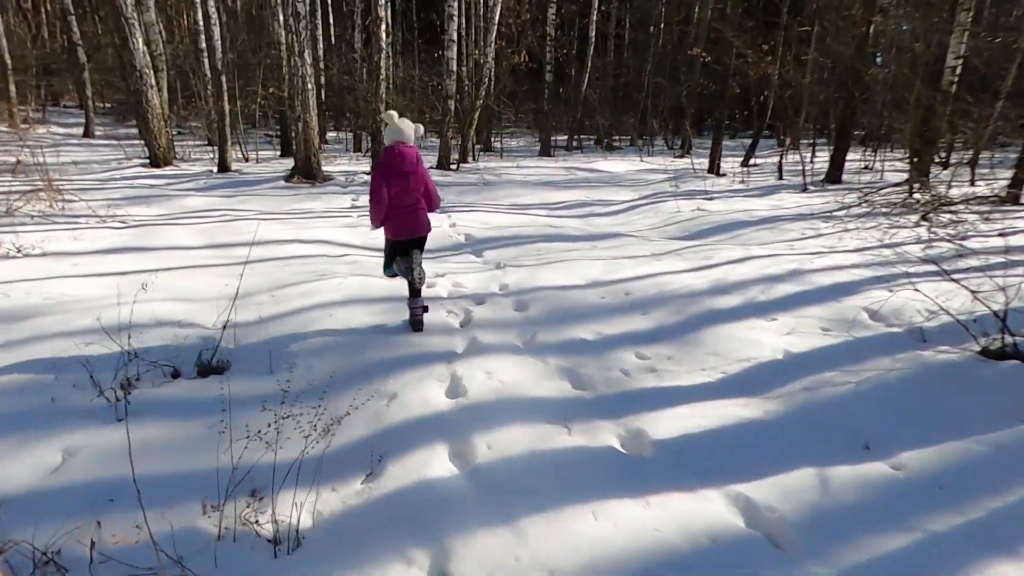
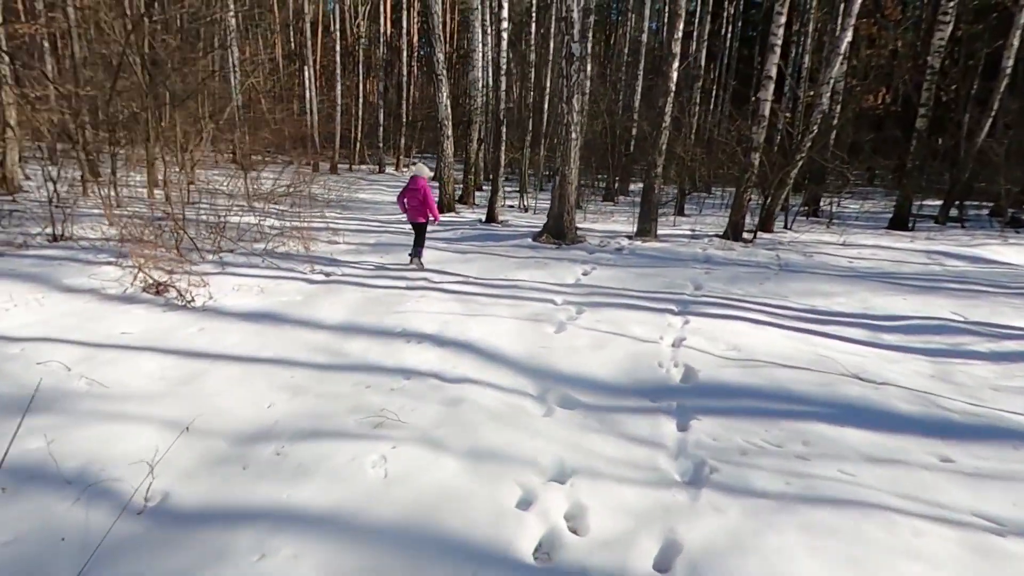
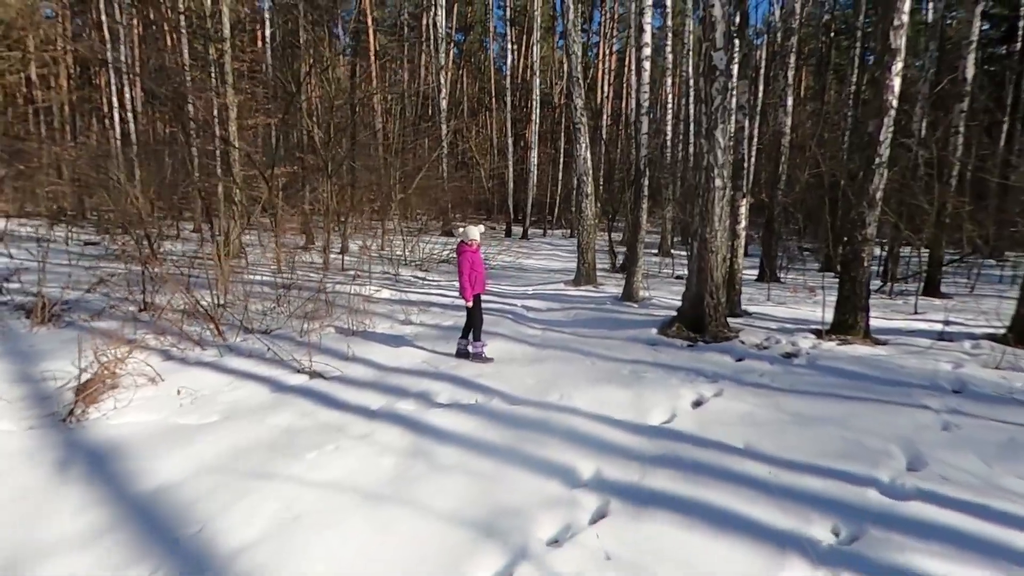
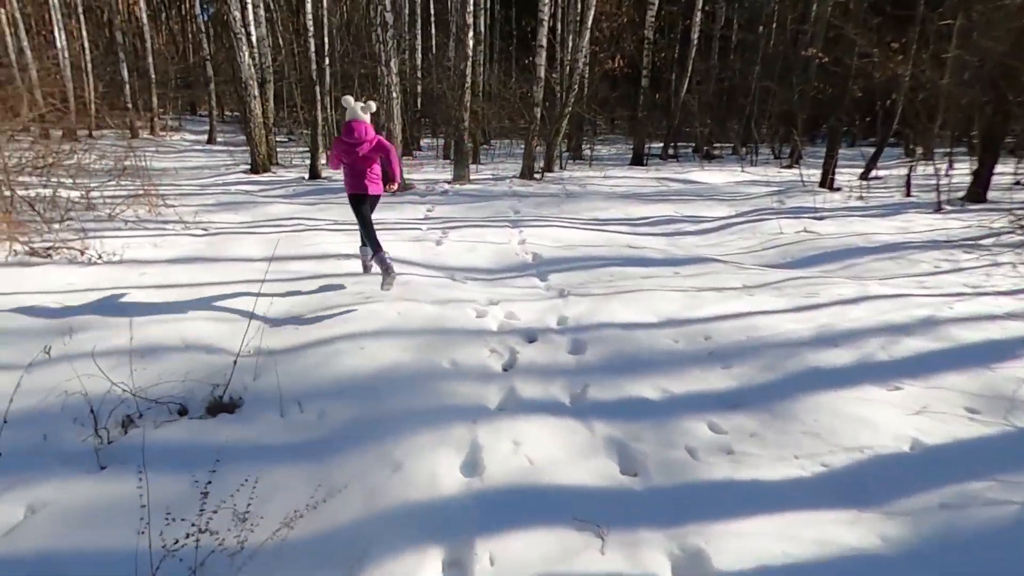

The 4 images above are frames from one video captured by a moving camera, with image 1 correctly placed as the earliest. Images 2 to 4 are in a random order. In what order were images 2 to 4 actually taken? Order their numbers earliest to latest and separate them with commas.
4, 2, 3
